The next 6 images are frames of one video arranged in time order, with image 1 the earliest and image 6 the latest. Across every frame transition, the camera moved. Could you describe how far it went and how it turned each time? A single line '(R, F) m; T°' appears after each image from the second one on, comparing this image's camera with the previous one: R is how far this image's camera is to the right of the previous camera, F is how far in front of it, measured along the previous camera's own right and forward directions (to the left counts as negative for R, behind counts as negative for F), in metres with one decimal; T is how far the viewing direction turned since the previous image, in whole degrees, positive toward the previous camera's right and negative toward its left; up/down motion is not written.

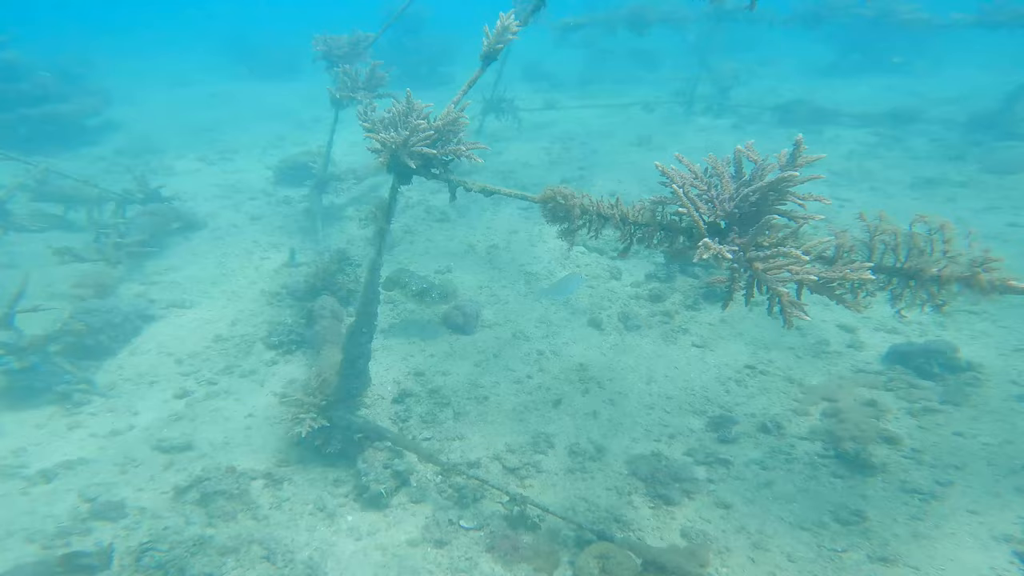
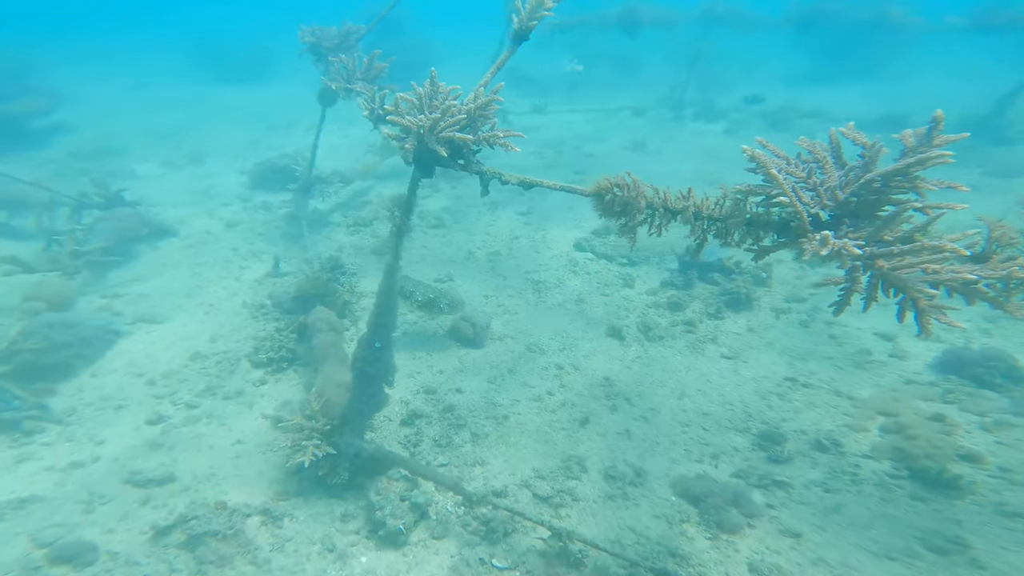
(-0.5, +0.6) m; +3°
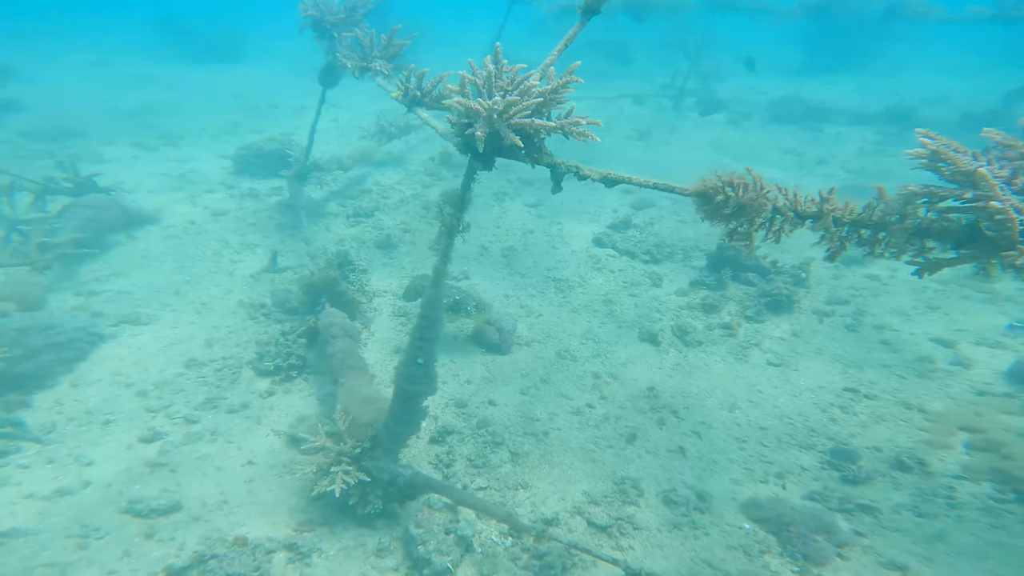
(-0.6, +0.6) m; +3°
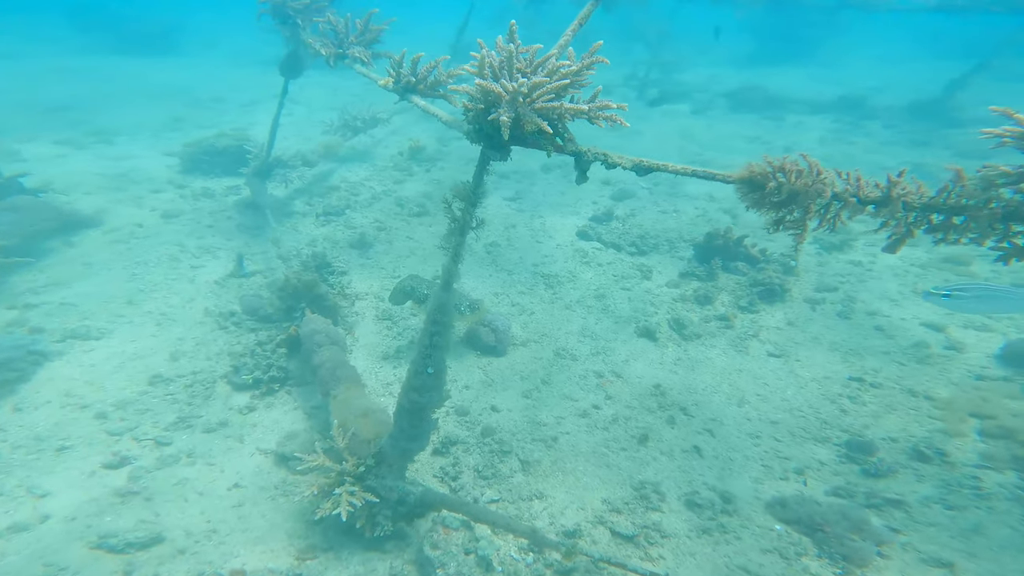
(-0.4, +0.3) m; +4°
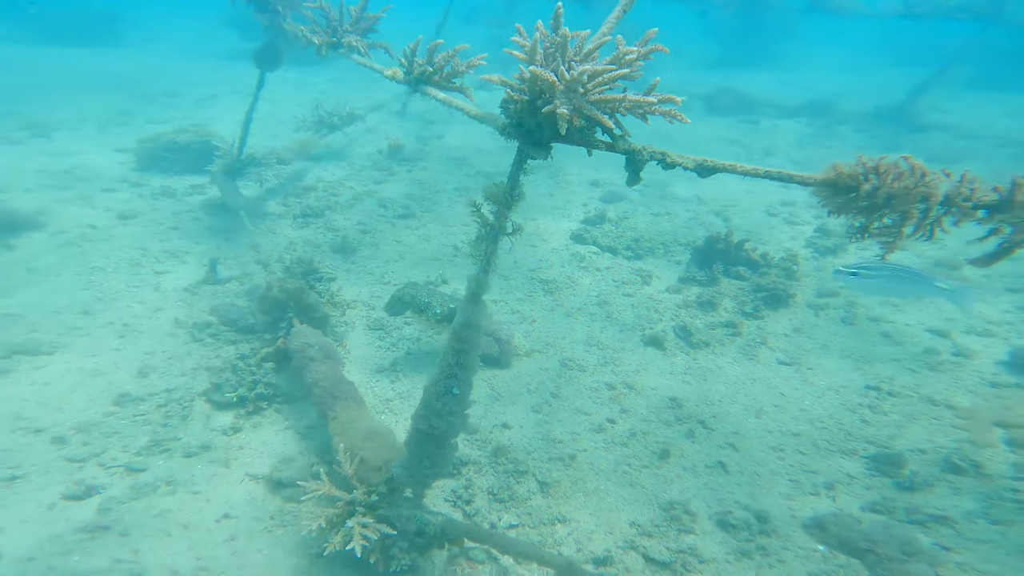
(-0.5, +0.4) m; +4°
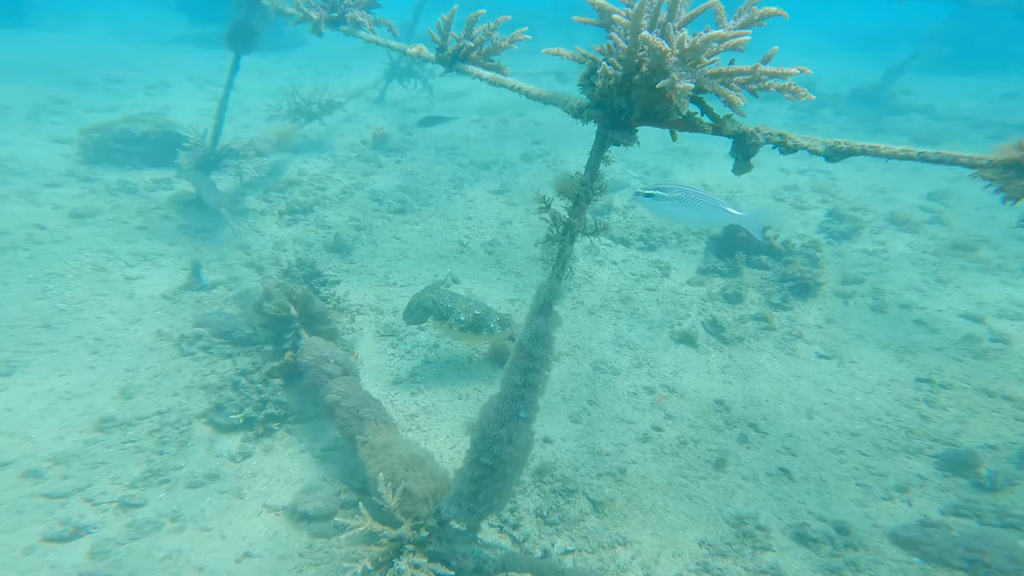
(-0.6, +0.5) m; +4°
